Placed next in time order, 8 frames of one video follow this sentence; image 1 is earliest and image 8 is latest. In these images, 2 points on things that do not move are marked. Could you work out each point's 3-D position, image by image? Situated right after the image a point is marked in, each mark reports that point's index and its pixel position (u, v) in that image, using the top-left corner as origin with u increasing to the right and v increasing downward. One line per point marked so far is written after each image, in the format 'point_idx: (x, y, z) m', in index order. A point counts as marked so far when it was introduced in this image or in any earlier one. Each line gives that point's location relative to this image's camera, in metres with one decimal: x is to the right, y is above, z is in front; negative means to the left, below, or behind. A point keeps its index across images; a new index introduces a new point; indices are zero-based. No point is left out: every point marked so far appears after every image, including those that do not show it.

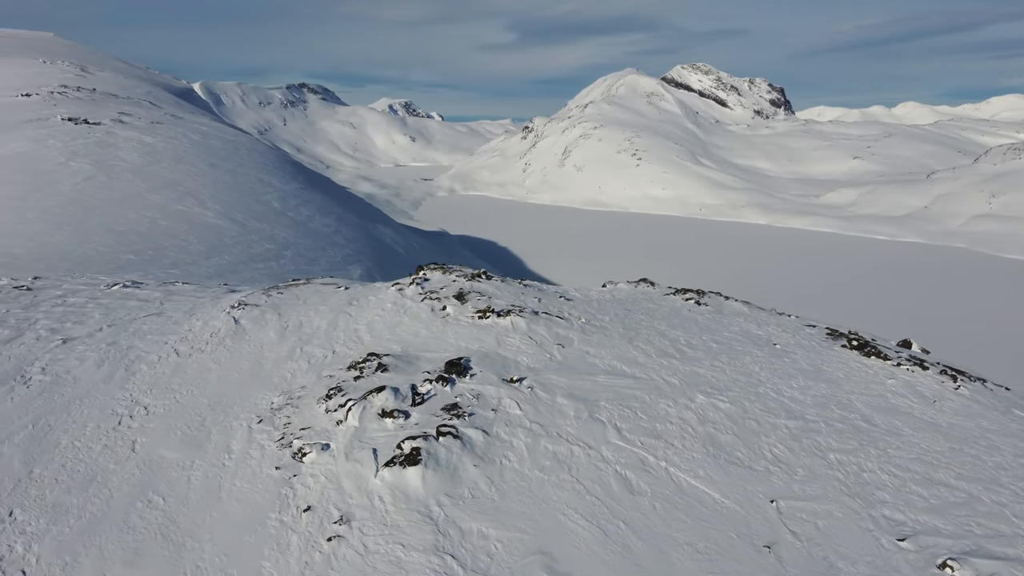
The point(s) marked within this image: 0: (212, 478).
0: (-3.0, -1.9, +7.9) m
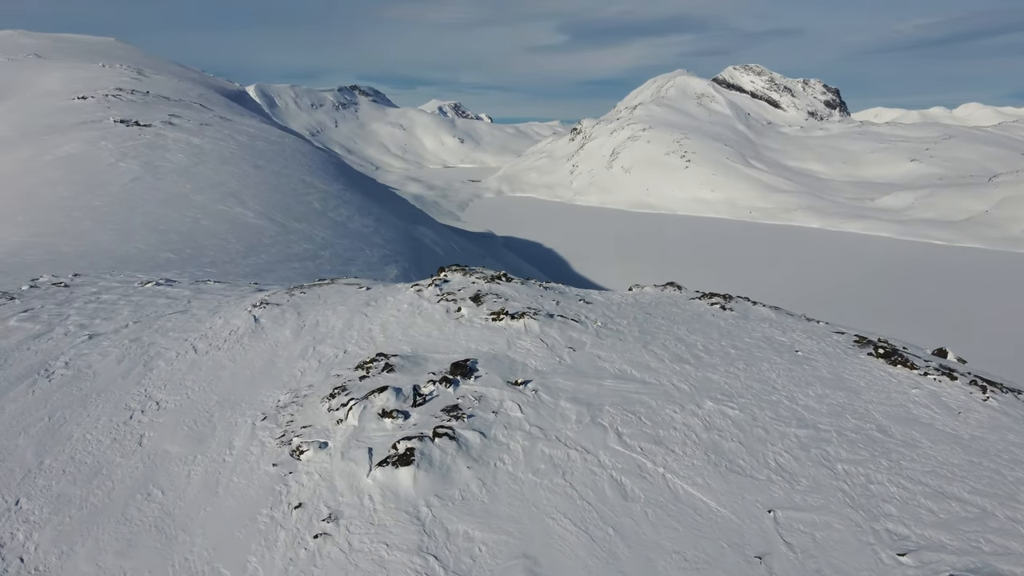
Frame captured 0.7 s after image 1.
0: (-3.0, -1.9, +8.0) m
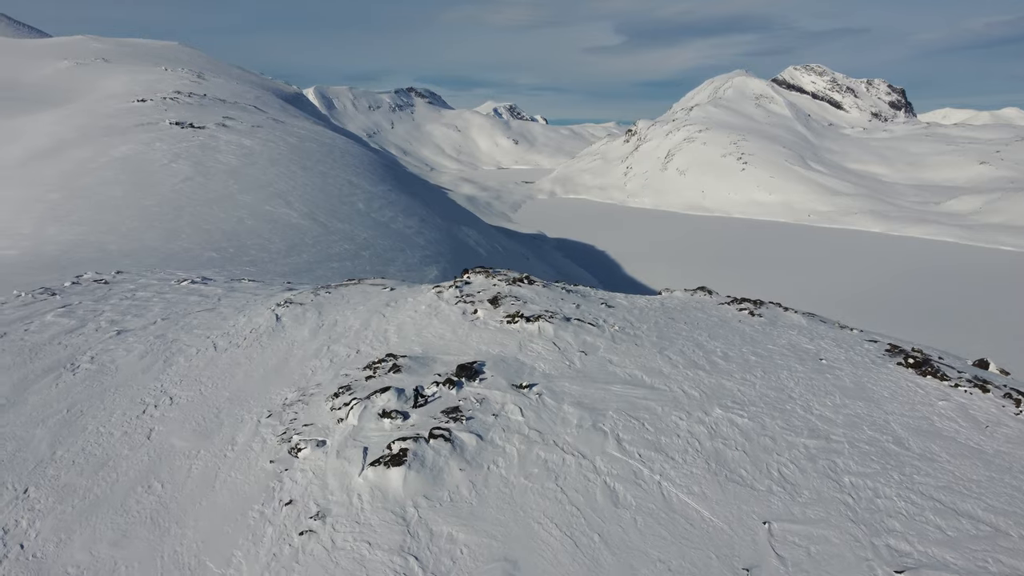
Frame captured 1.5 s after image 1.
0: (-3.1, -1.9, +8.2) m
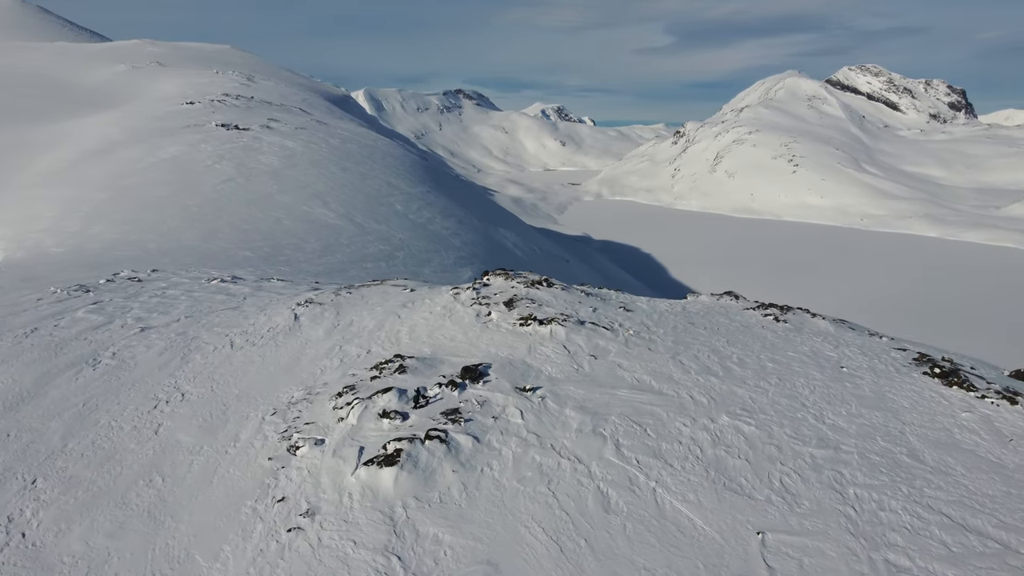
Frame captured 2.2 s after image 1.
0: (-3.2, -1.9, +8.4) m
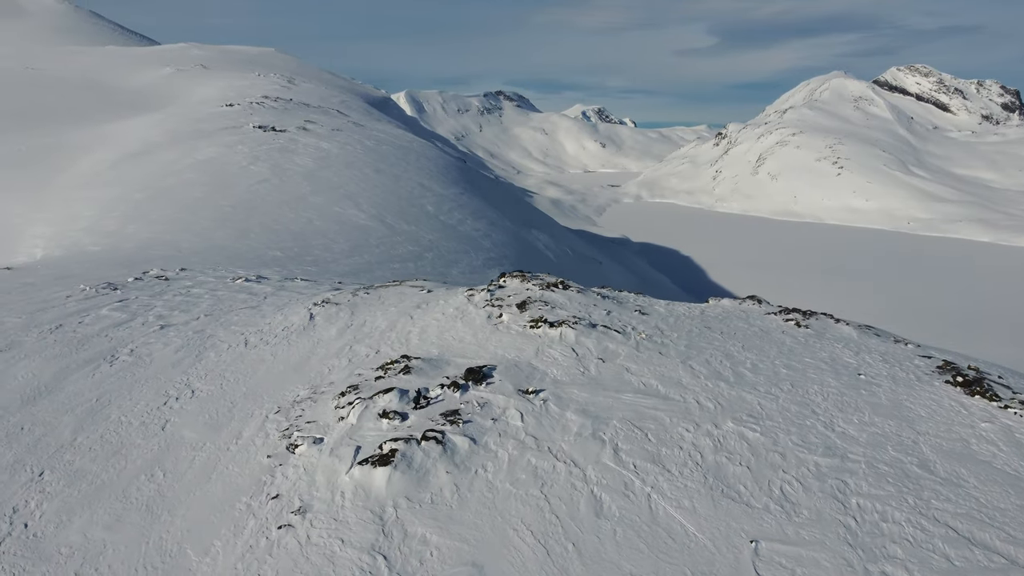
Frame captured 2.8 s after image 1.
0: (-3.2, -1.9, +8.6) m
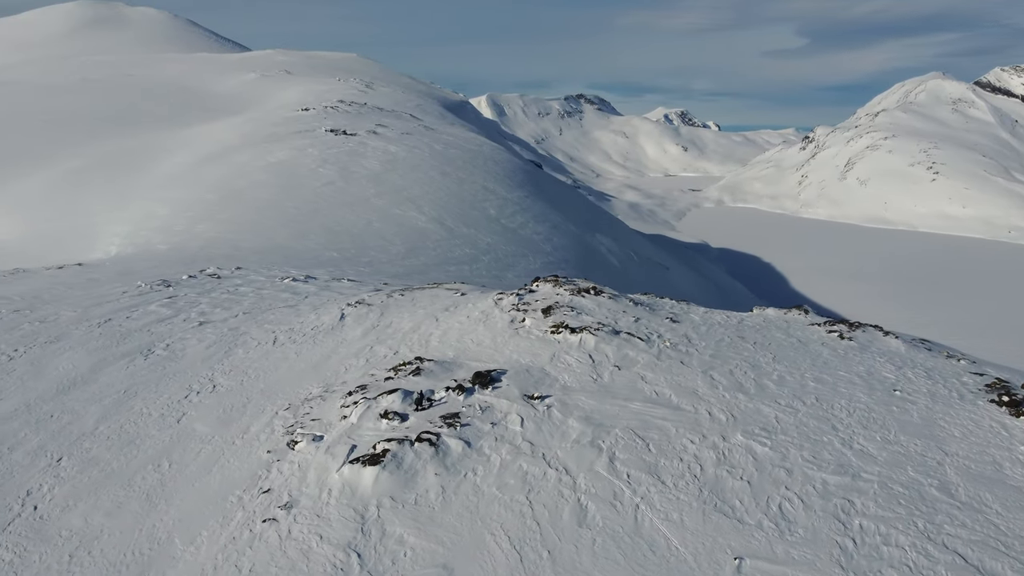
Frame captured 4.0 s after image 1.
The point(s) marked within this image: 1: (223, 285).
0: (-3.3, -1.8, +8.9) m
1: (-6.5, 0.0, +18.0) m
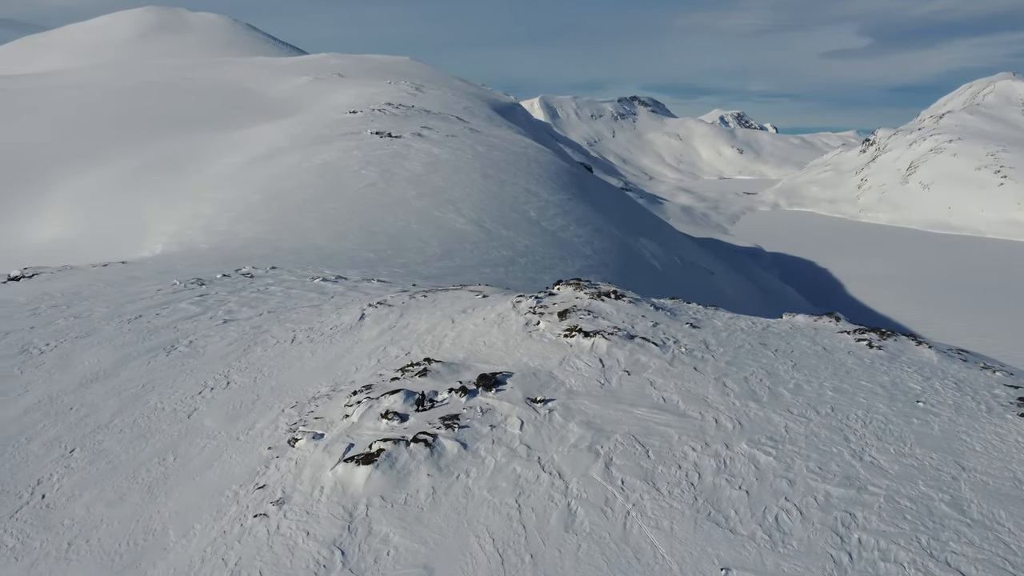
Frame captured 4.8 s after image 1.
0: (-3.4, -1.8, +9.1) m
1: (-6.0, +0.1, +18.4) m
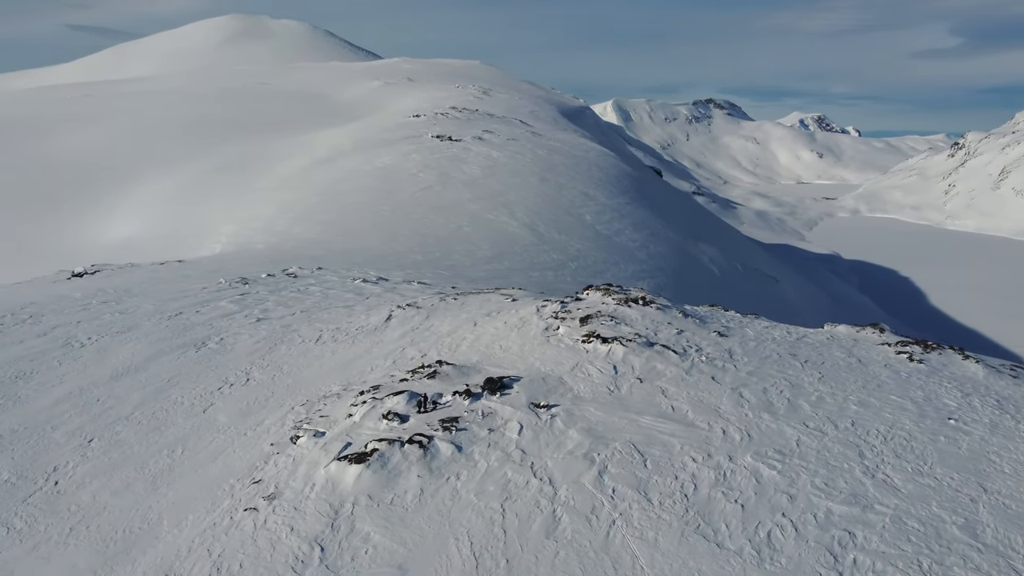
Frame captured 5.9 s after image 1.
0: (-3.4, -1.8, +9.4) m
1: (-5.1, +0.1, +18.9) m
